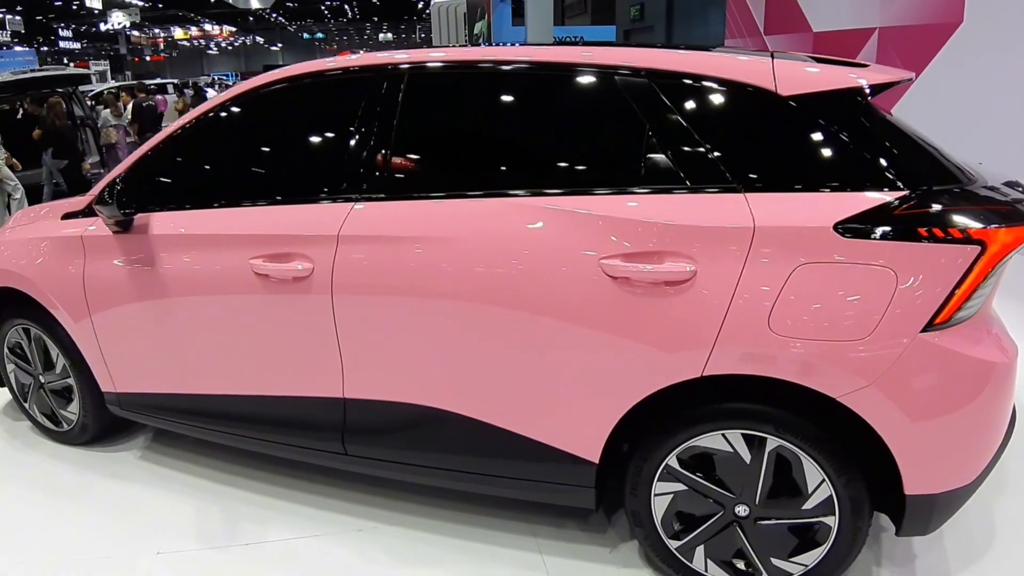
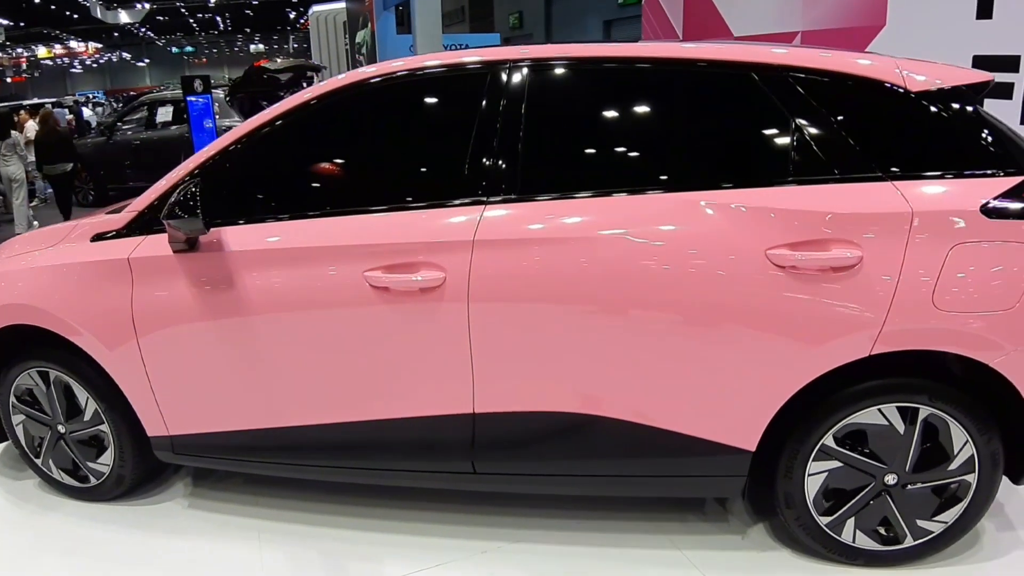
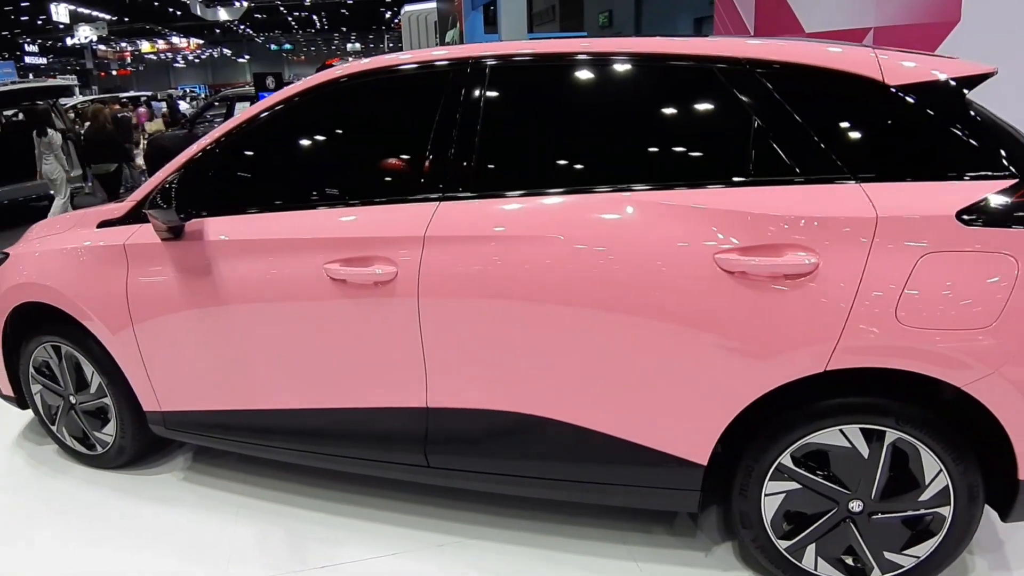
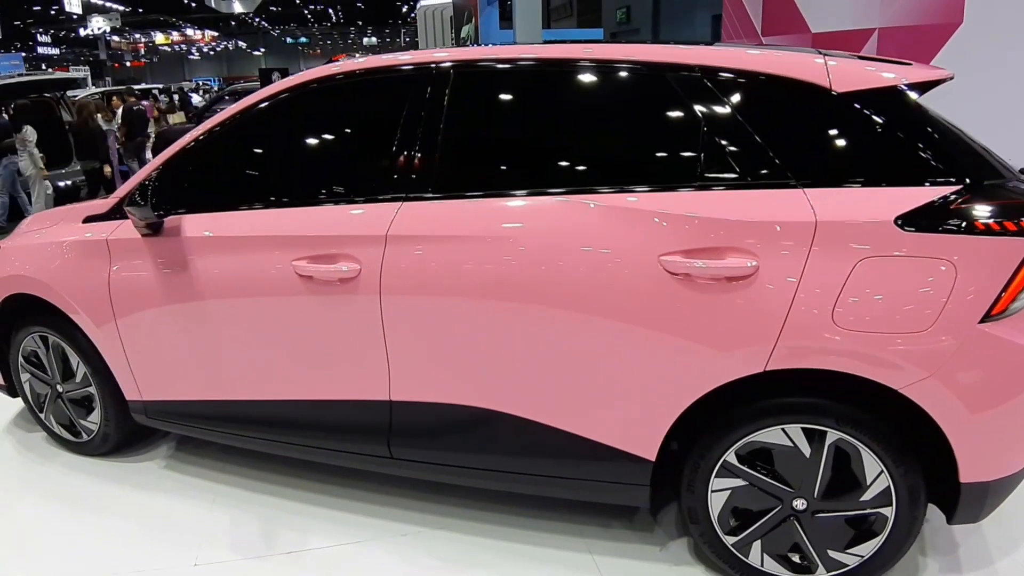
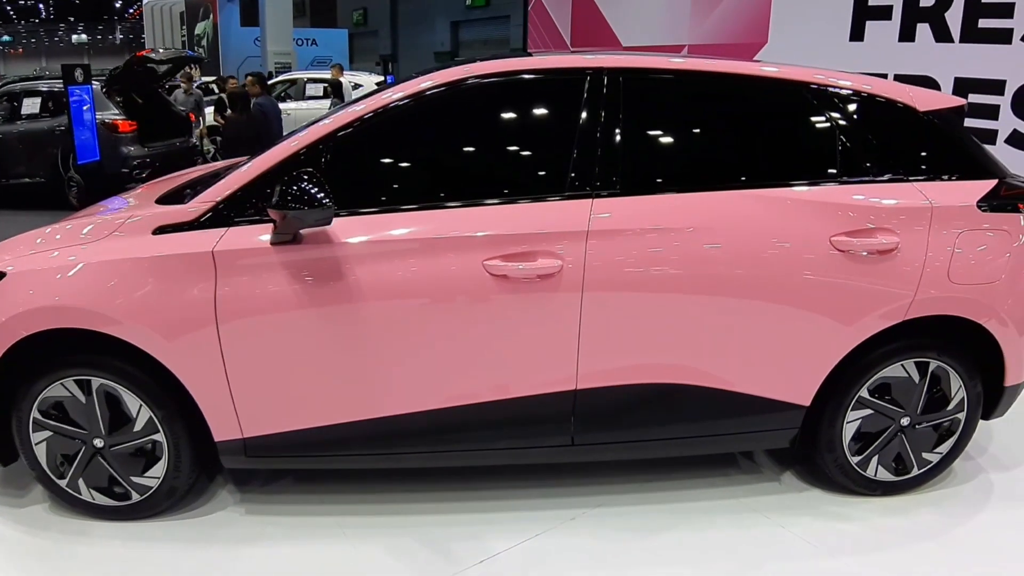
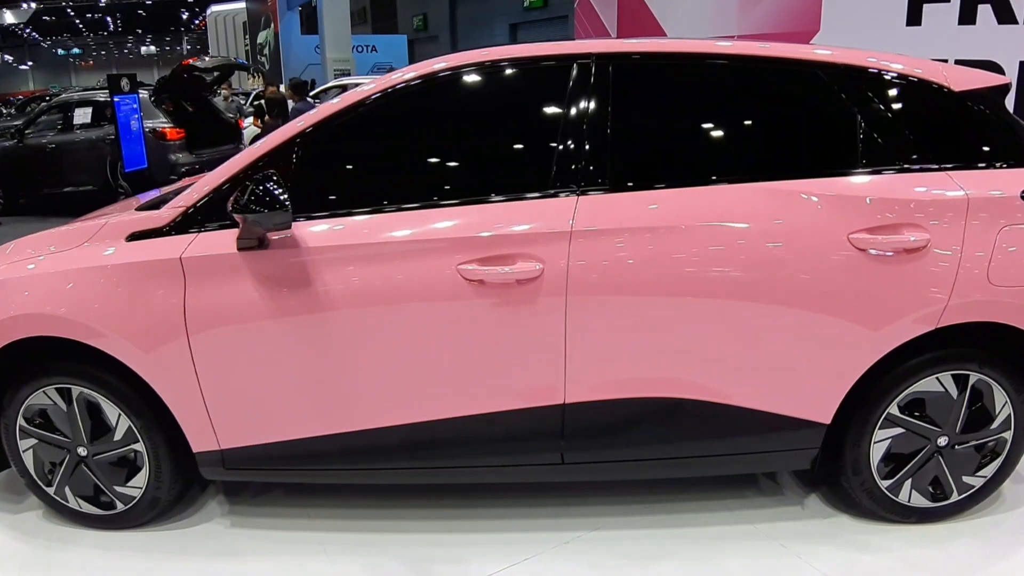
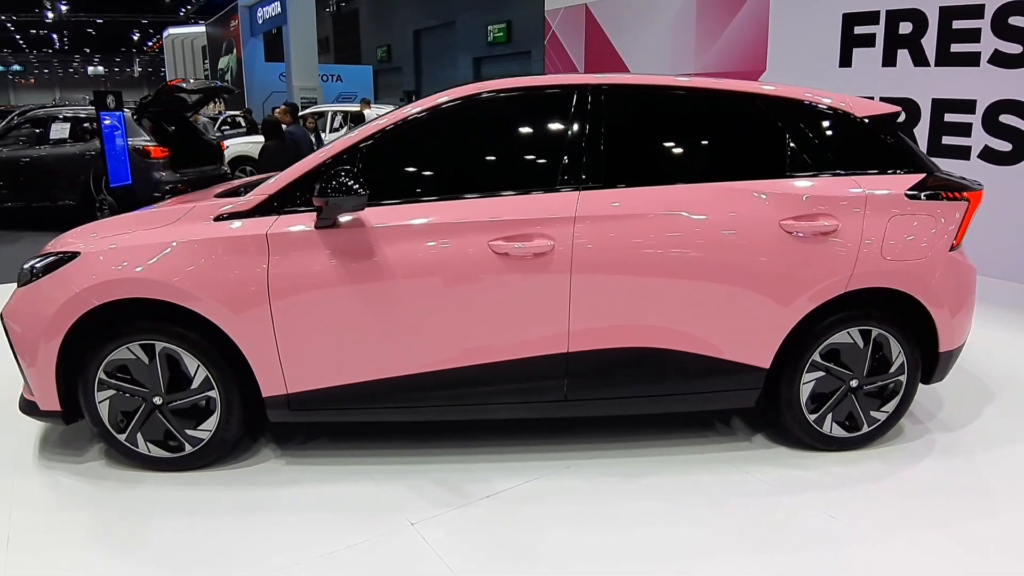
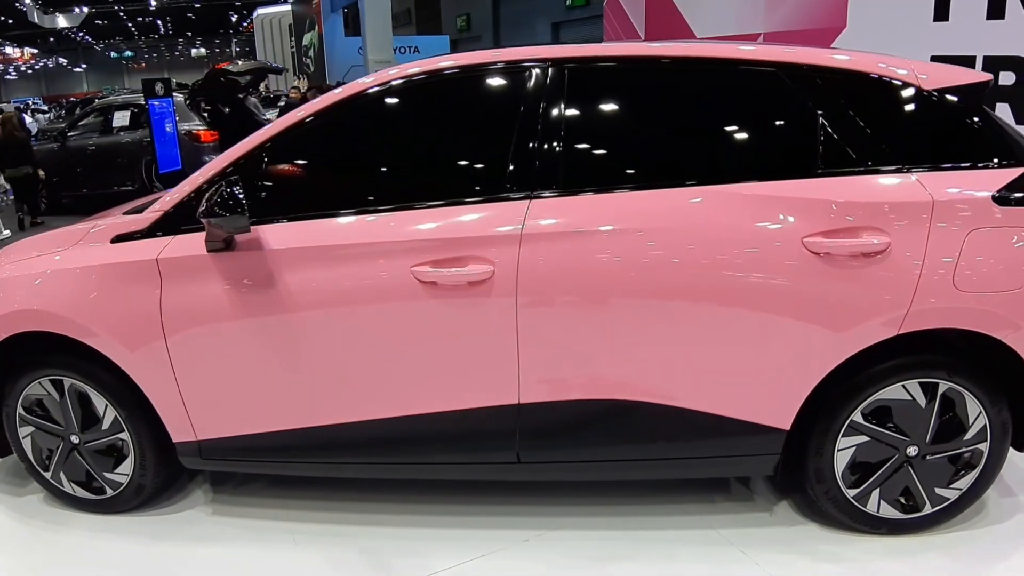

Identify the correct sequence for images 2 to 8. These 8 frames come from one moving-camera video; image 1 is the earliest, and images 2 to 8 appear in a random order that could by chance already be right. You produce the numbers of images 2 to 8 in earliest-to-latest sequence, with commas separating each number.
4, 3, 2, 8, 6, 5, 7
